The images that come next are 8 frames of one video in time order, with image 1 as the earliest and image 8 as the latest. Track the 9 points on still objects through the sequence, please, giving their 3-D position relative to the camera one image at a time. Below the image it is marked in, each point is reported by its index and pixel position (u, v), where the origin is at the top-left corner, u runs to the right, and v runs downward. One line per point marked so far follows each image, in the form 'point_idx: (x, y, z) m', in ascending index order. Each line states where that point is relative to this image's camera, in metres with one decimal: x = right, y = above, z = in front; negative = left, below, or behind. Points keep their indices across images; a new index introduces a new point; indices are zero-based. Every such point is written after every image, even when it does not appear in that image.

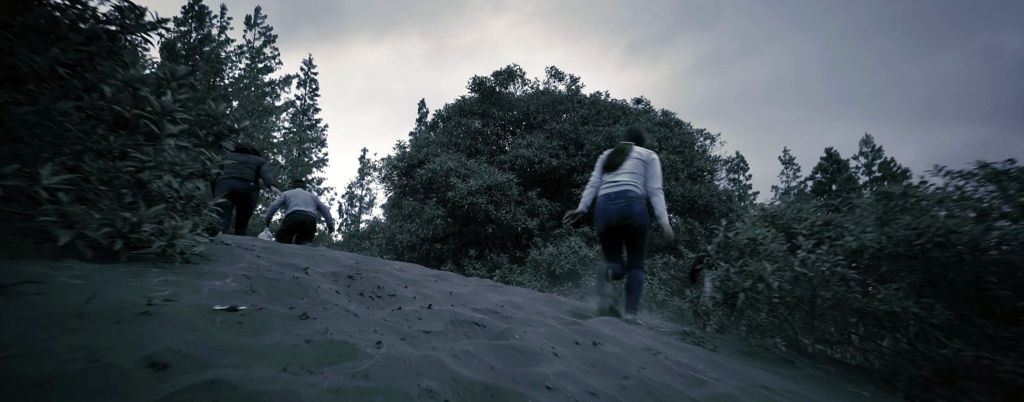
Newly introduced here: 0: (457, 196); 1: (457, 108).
0: (-1.1, +0.1, +8.5) m
1: (-1.3, +2.3, +10.9) m
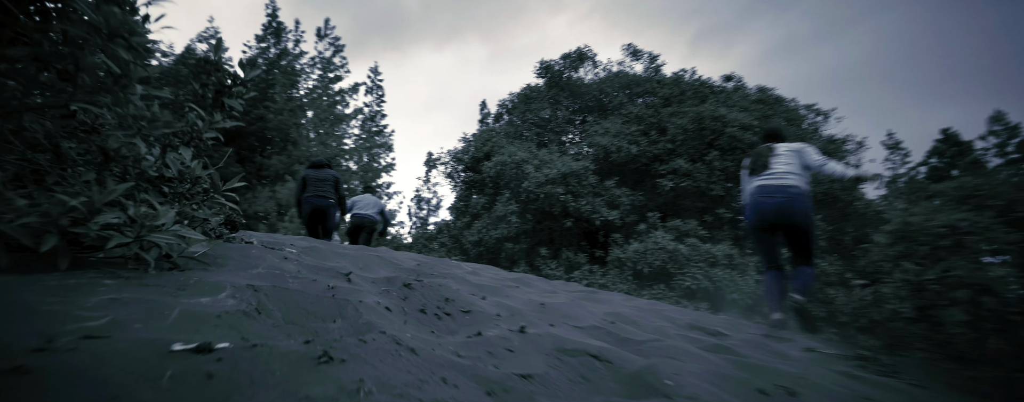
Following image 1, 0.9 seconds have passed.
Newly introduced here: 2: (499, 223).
0: (+0.3, +0.2, +7.9) m
1: (+0.3, +2.4, +10.2) m
2: (-0.3, -0.4, +8.5) m
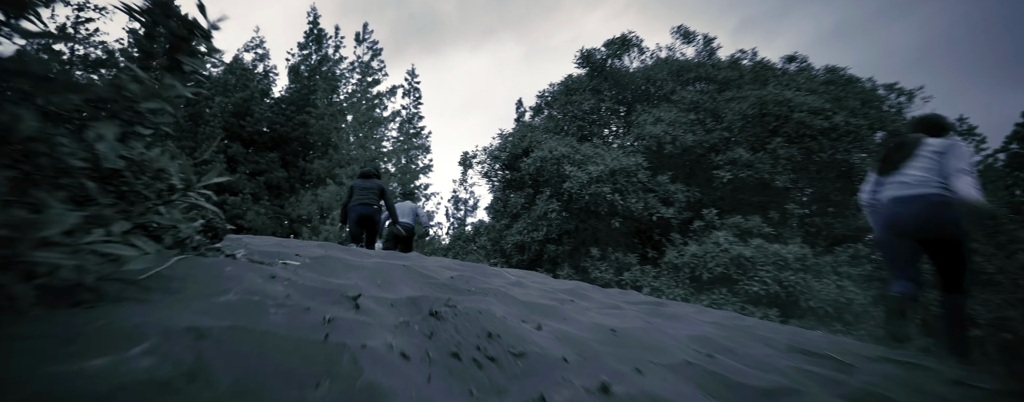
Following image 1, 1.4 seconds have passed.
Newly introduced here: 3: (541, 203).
0: (+1.0, +0.2, +7.3) m
1: (+1.1, +2.5, +9.6) m
2: (+0.5, -0.4, +8.0) m
3: (+0.5, 0.0, +7.8) m
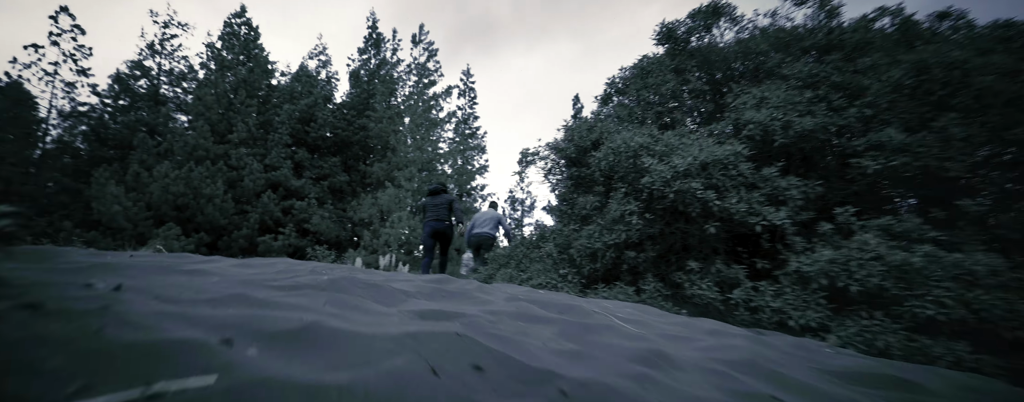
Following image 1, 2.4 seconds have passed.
0: (+2.0, +0.2, +6.1) m
1: (+2.4, +2.5, +8.4) m
2: (+1.6, -0.4, +6.8) m
3: (+1.6, 0.0, +6.7) m
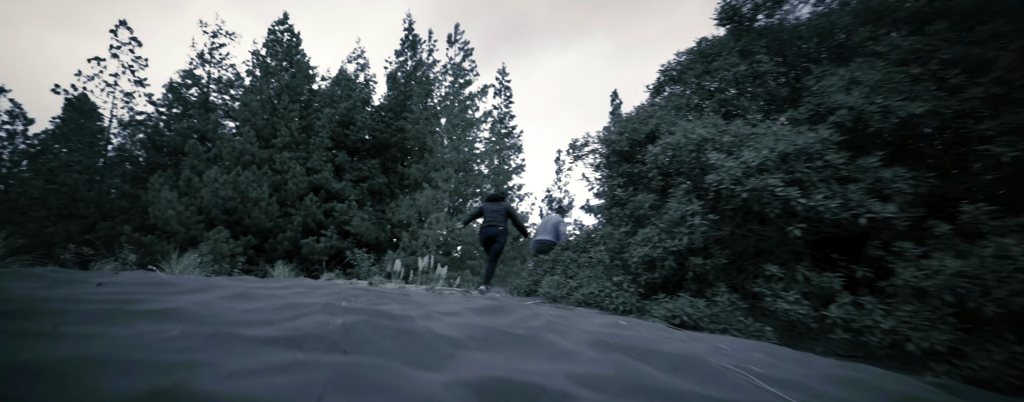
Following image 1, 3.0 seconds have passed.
0: (+2.6, +0.3, +5.3) m
1: (+3.2, +2.5, +7.5) m
2: (+2.3, -0.4, +6.1) m
3: (+2.2, 0.0, +5.9) m
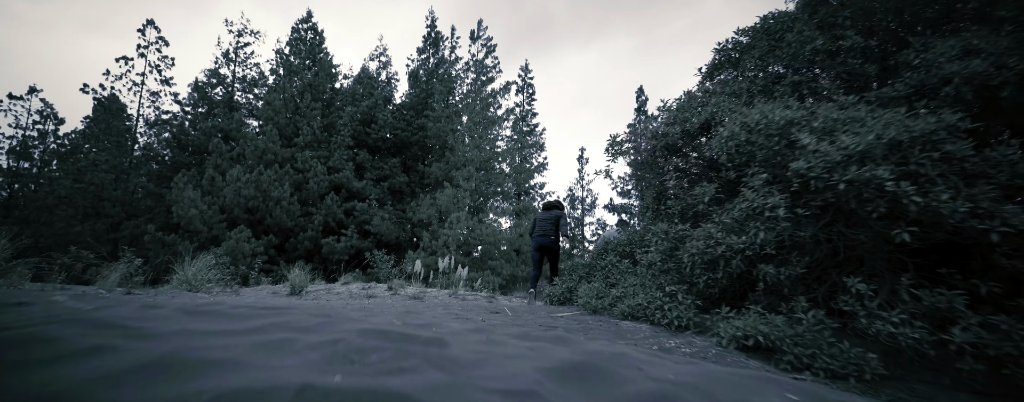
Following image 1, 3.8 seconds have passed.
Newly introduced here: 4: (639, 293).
0: (+3.0, +0.3, +4.4) m
1: (+3.7, +2.5, +6.6) m
2: (+2.8, -0.4, +5.2) m
3: (+2.7, 0.0, +5.0) m
4: (+1.7, -1.3, +5.9) m
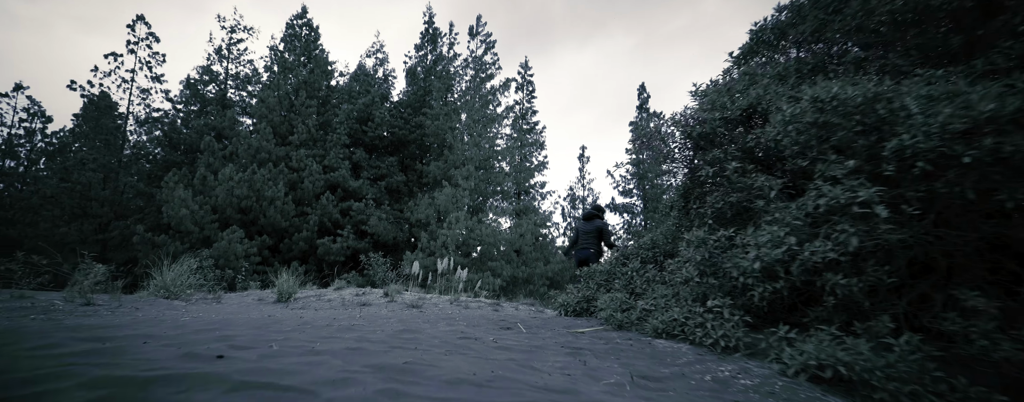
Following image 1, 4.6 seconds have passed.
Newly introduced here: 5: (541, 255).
0: (+3.2, +0.3, +3.6) m
1: (+3.9, +2.5, +5.8) m
2: (+2.9, -0.4, +4.4) m
3: (+2.8, 0.0, +4.2) m
4: (+1.9, -1.2, +5.1) m
5: (+1.2, -2.4, +19.7) m
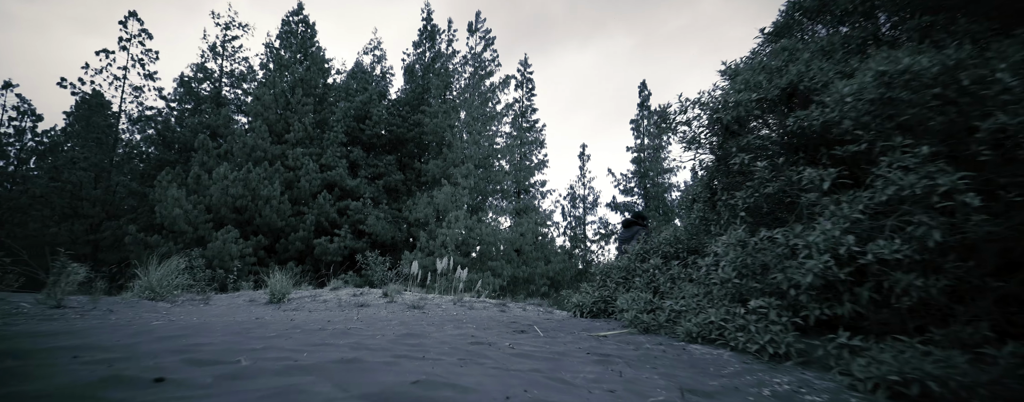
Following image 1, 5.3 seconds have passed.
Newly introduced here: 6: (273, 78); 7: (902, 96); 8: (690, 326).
0: (+3.3, +0.4, +3.1) m
1: (+4.0, +2.7, +5.3) m
2: (+3.1, -0.3, +3.8) m
3: (+3.0, +0.1, +3.7) m
4: (+2.0, -1.1, +4.6) m
5: (+1.3, -2.3, +19.2) m
6: (-10.4, +5.5, +18.9) m
7: (+3.2, +0.8, +3.7) m
8: (+1.8, -1.3, +4.4) m
